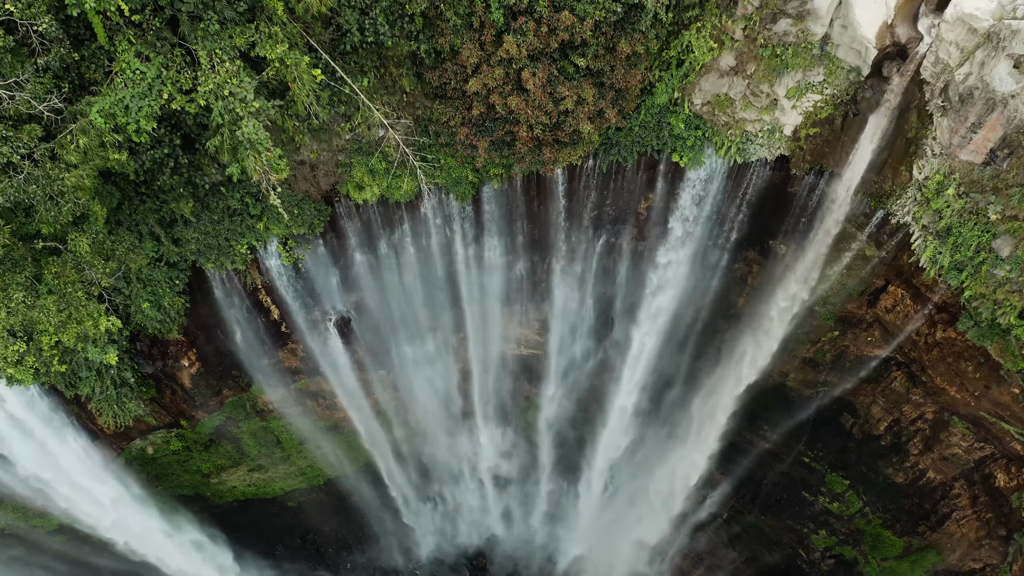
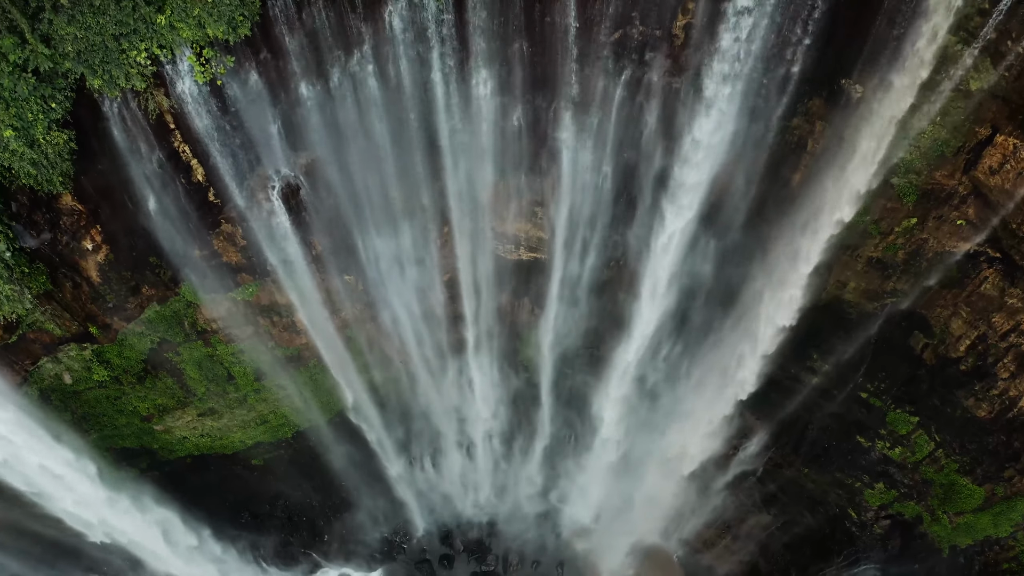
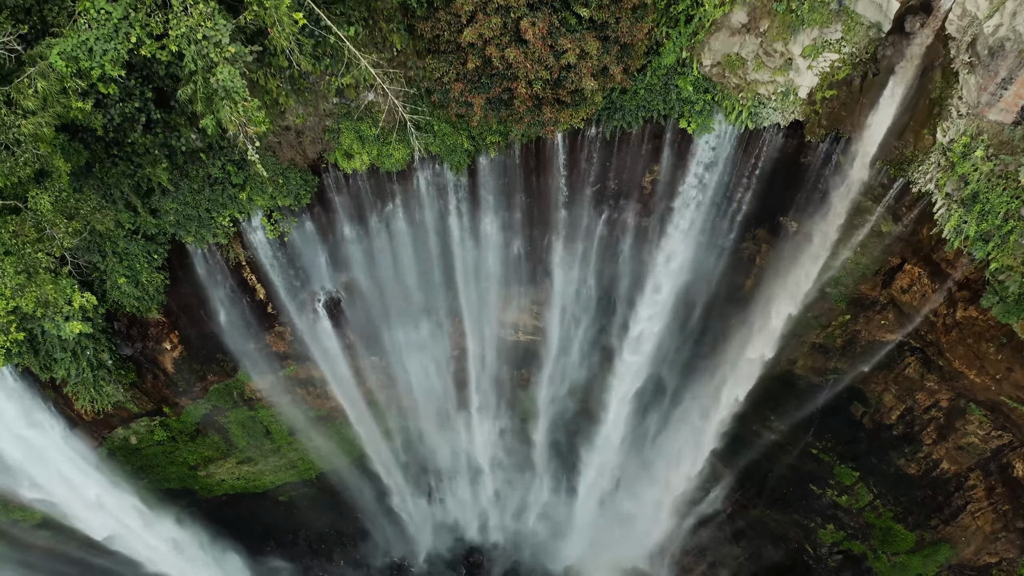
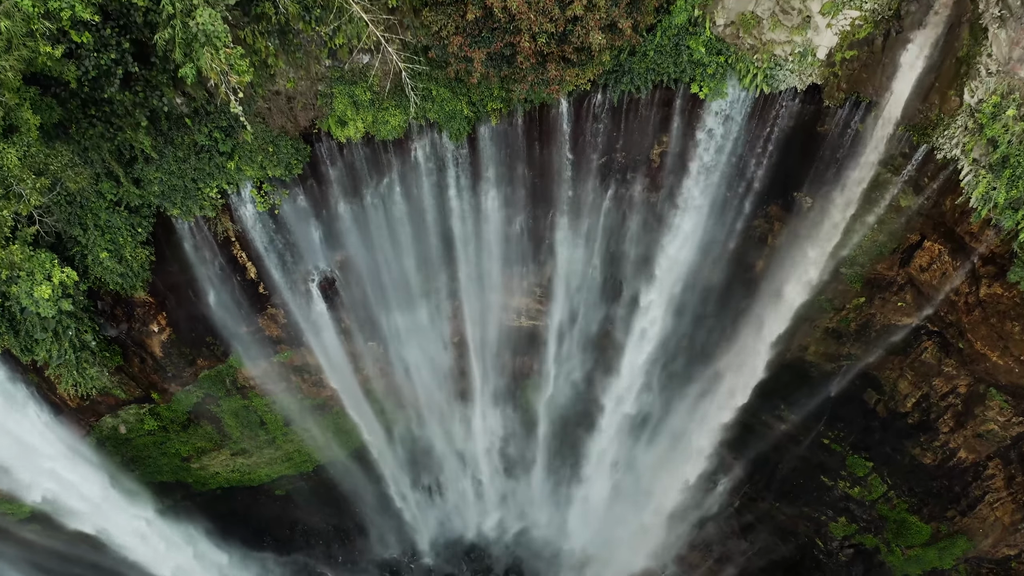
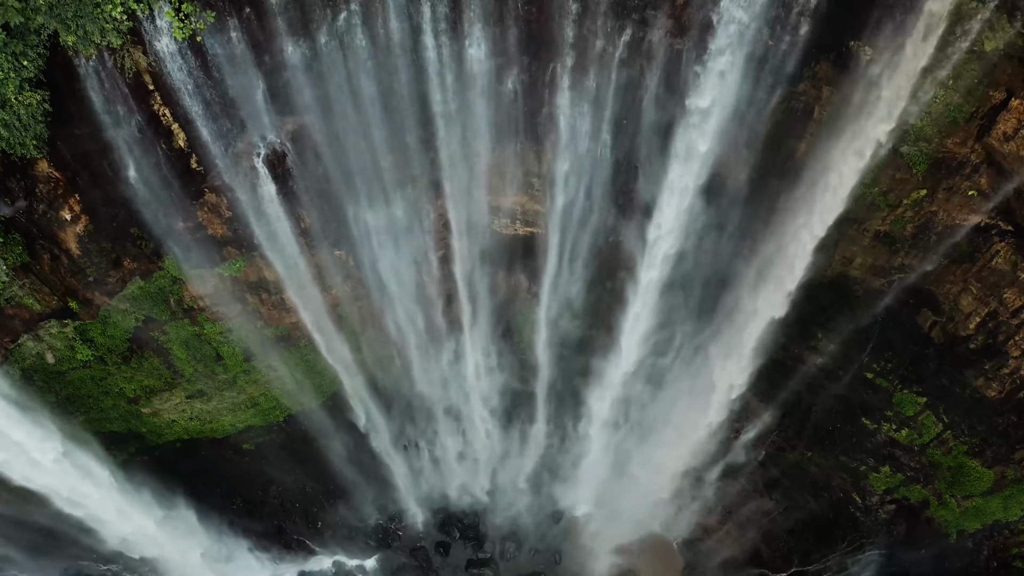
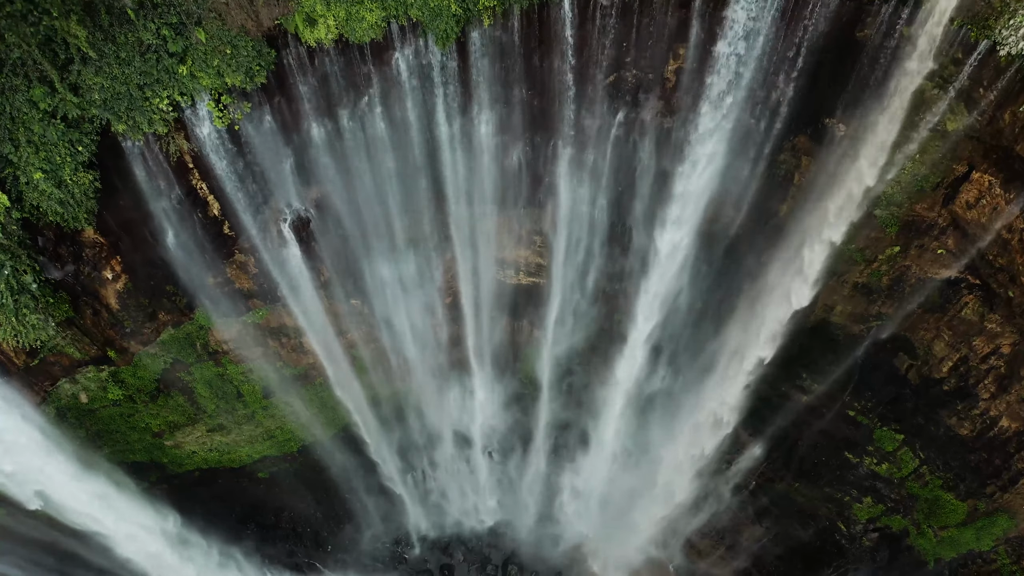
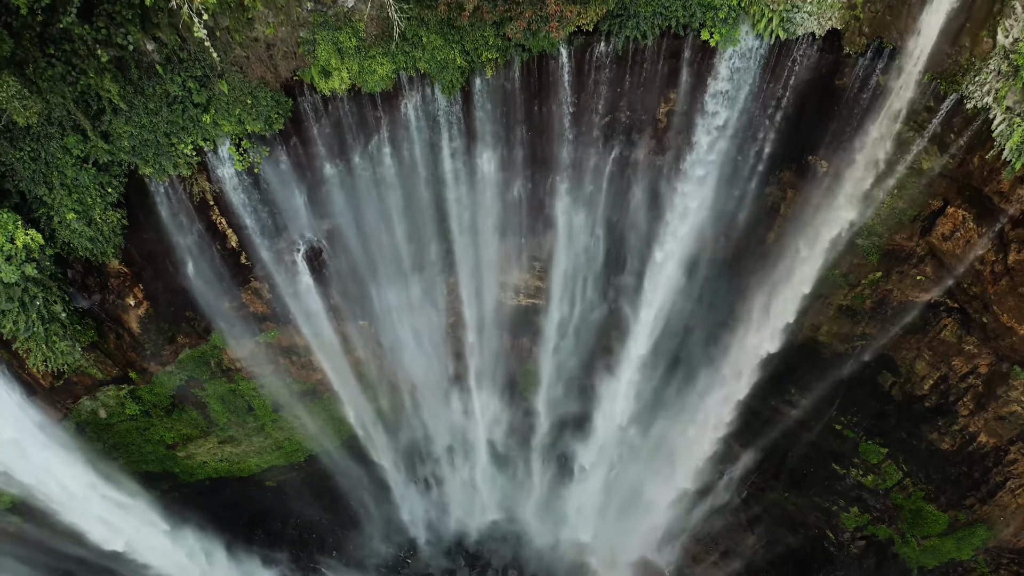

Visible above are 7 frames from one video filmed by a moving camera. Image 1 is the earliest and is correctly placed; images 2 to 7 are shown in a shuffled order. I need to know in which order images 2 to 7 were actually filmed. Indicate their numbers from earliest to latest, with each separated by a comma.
3, 4, 7, 6, 2, 5
